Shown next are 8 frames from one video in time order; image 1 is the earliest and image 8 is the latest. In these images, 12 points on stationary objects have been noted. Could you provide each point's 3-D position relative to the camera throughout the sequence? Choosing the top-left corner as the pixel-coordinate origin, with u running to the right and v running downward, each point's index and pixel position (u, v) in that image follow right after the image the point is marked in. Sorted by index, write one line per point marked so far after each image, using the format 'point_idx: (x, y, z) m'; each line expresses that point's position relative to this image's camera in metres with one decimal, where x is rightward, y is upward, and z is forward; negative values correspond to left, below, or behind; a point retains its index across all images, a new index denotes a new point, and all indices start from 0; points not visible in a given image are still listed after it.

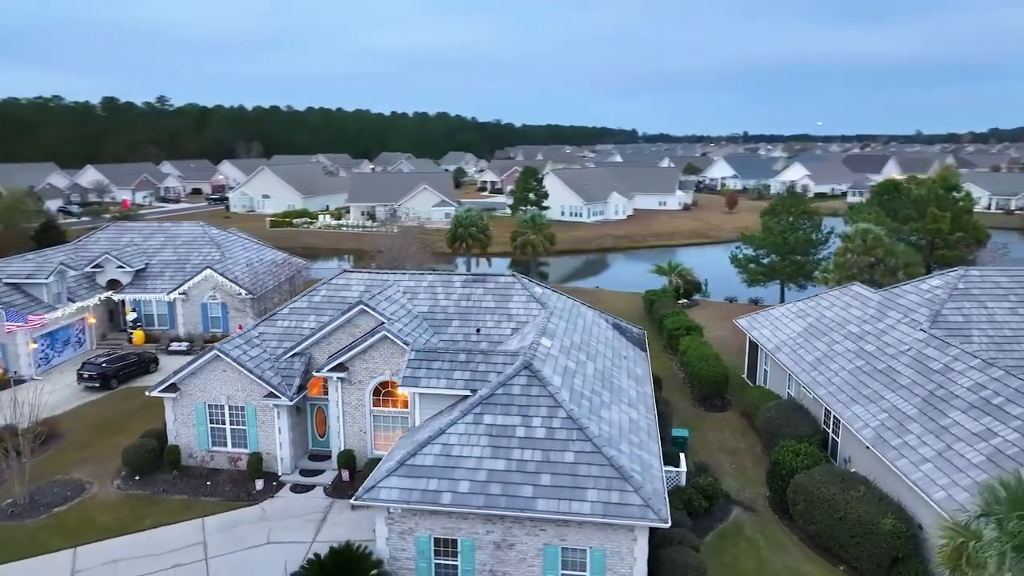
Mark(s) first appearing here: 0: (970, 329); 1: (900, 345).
0: (+11.8, -1.1, +18.1) m
1: (+10.1, -1.5, +18.3) m
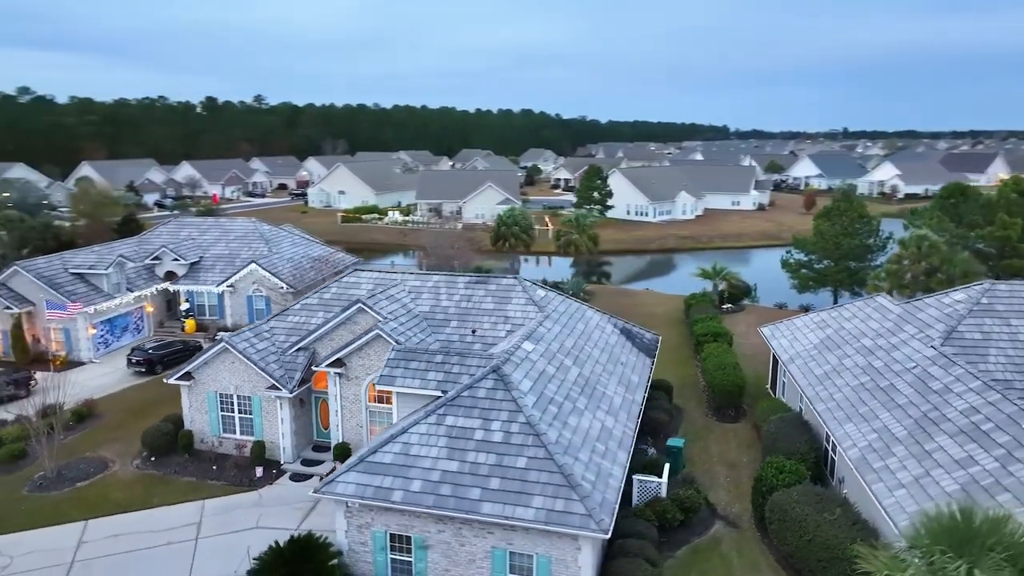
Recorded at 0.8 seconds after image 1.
0: (+11.4, -1.4, +16.9) m
1: (+9.7, -1.8, +17.2) m
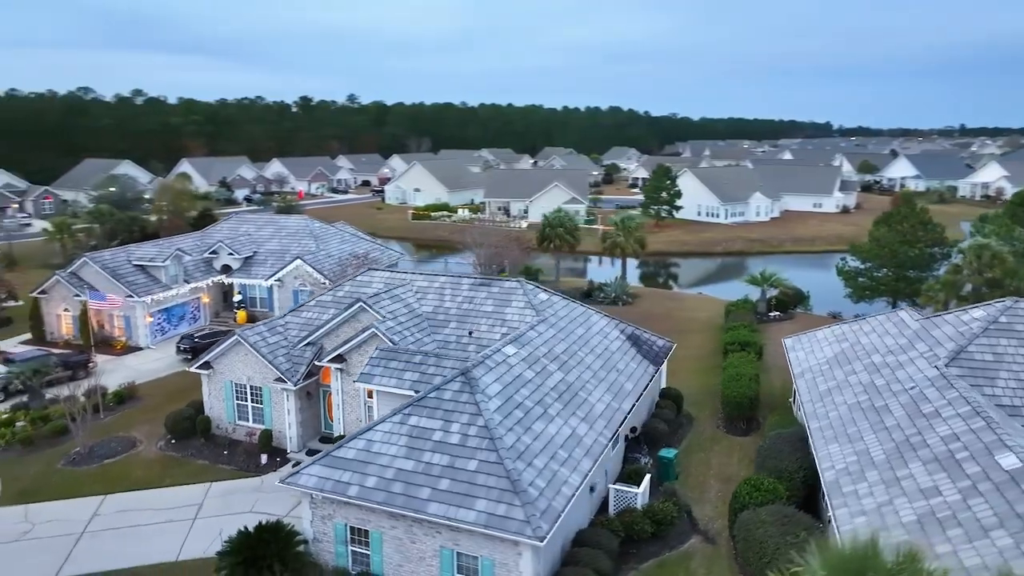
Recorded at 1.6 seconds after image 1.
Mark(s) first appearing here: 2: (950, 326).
0: (+10.8, -1.9, +15.7) m
1: (+9.1, -2.2, +16.3) m
2: (+11.0, -1.0, +17.8) m
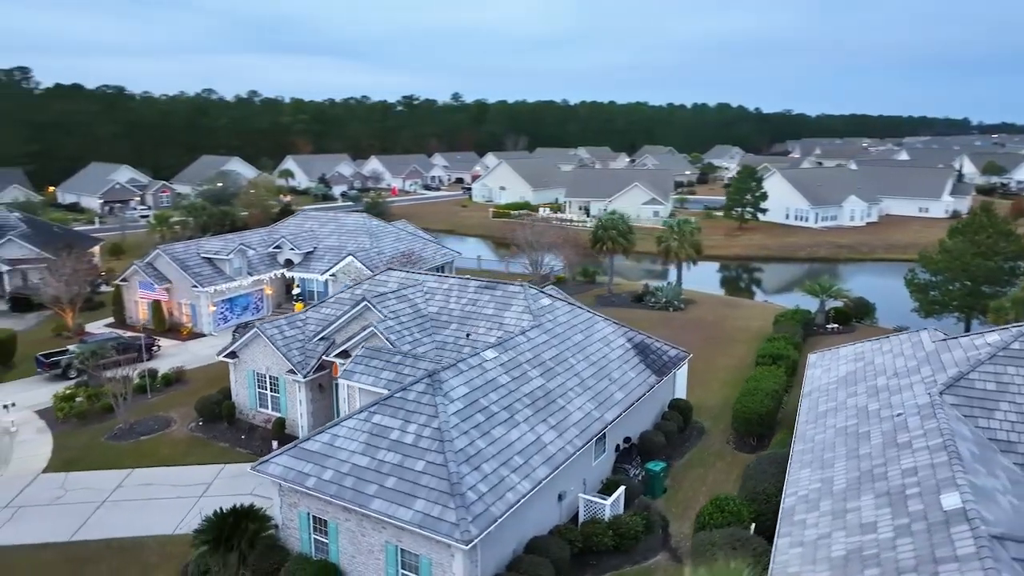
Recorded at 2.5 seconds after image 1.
0: (+9.9, -2.3, +14.4) m
1: (+8.3, -2.6, +15.2) m
2: (+10.5, -1.4, +16.4) m
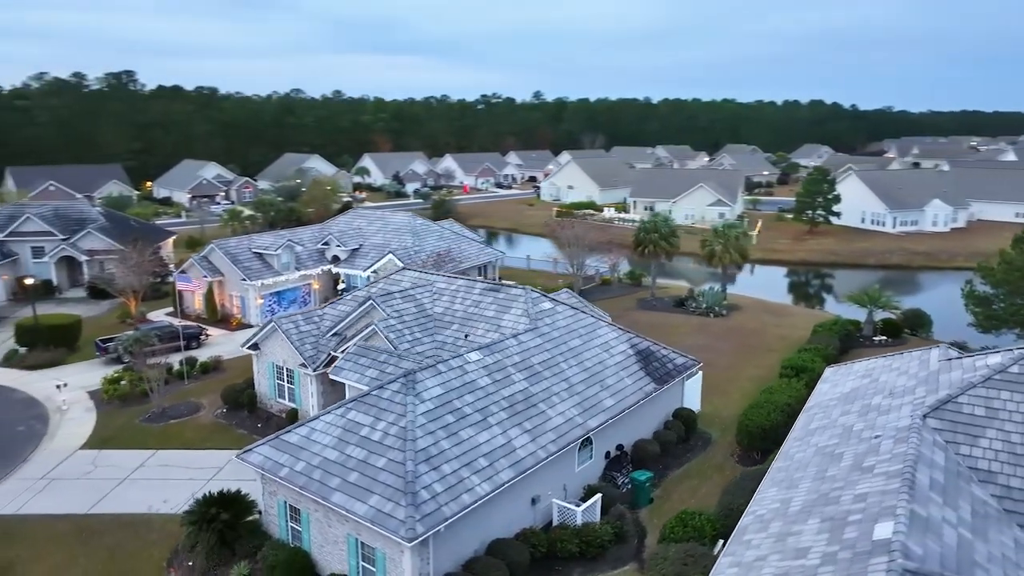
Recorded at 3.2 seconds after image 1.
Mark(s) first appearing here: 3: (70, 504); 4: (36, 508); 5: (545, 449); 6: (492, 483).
0: (+9.0, -2.7, +13.5) m
1: (+7.5, -2.9, +14.4) m
2: (+9.8, -1.8, +15.4) m
3: (-12.3, -6.0, +19.5) m
4: (-13.1, -6.0, +19.4) m
5: (+0.8, -3.8, +16.5) m
6: (-0.4, -4.2, +15.0) m
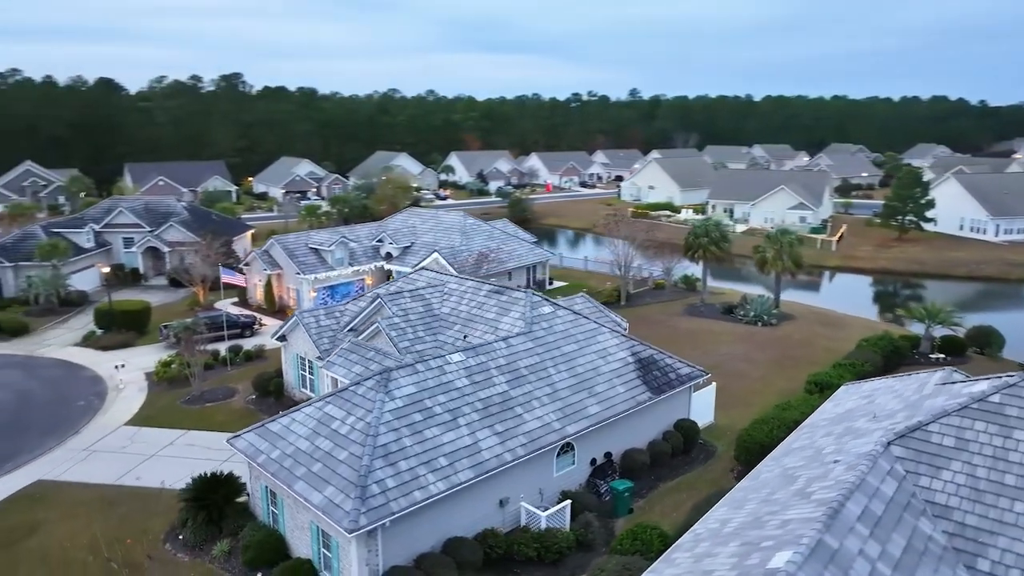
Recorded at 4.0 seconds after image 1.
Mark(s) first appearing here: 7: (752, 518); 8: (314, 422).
0: (+7.8, -3.1, +12.6) m
1: (+6.5, -3.2, +13.8) m
2: (+8.9, -2.2, +14.4) m
3: (-12.5, -5.7, +21.5) m
4: (-13.4, -5.7, +21.5) m
5: (0.0, -3.9, +16.7) m
6: (-1.4, -4.3, +15.3) m
7: (+4.2, -4.0, +12.4) m
8: (-4.7, -3.2, +16.7) m
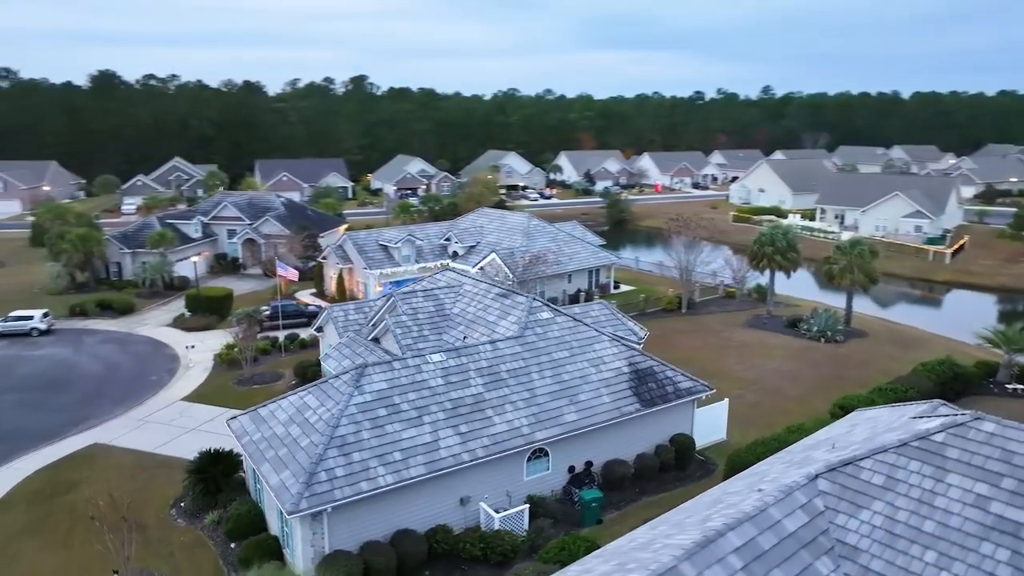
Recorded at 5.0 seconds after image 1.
0: (+6.0, -3.5, +11.7) m
1: (+4.9, -3.6, +13.1) m
2: (+7.4, -2.7, +13.3) m
3: (-12.6, -5.3, +24.1) m
4: (-13.4, -5.3, +24.3) m
5: (-0.9, -4.0, +17.2) m
6: (-2.6, -4.3, +16.1) m
7: (+2.4, -4.3, +12.2) m
8: (-5.6, -3.1, +18.0) m
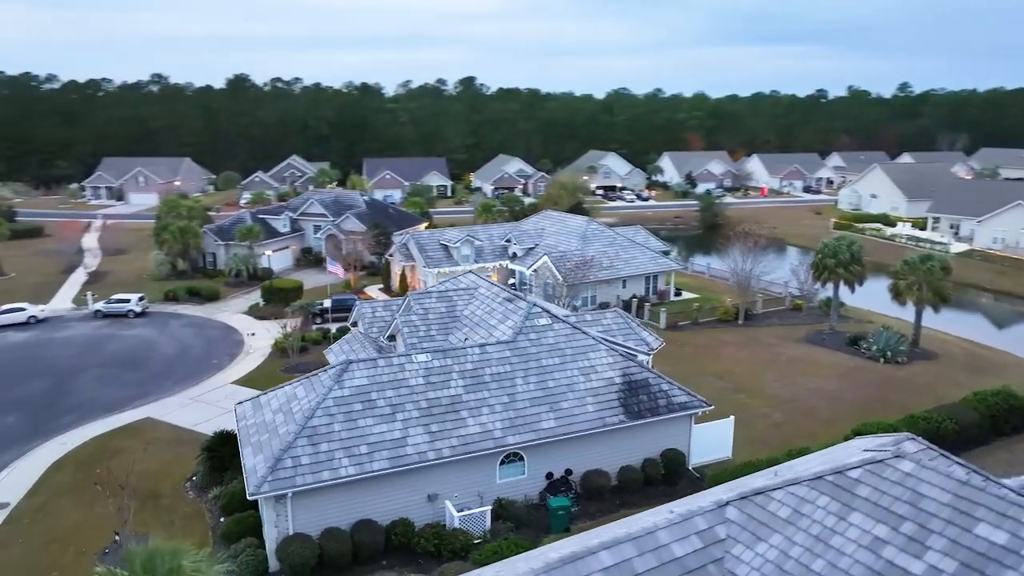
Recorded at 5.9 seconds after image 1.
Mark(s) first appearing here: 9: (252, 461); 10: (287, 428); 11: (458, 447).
0: (+4.2, -3.9, +11.3) m
1: (+3.3, -4.0, +12.8) m
2: (+5.8, -3.1, +12.6) m
3: (-12.2, -4.9, +26.5) m
4: (-13.0, -4.9, +26.8) m
5: (-1.8, -4.1, +17.8) m
6: (-3.6, -4.4, +16.9) m
7: (+0.7, -4.6, +12.3) m
8: (-6.2, -3.0, +19.3) m
9: (-6.4, -4.3, +17.3) m
10: (-5.6, -3.5, +17.6) m
11: (-1.3, -4.1, +18.0) m
